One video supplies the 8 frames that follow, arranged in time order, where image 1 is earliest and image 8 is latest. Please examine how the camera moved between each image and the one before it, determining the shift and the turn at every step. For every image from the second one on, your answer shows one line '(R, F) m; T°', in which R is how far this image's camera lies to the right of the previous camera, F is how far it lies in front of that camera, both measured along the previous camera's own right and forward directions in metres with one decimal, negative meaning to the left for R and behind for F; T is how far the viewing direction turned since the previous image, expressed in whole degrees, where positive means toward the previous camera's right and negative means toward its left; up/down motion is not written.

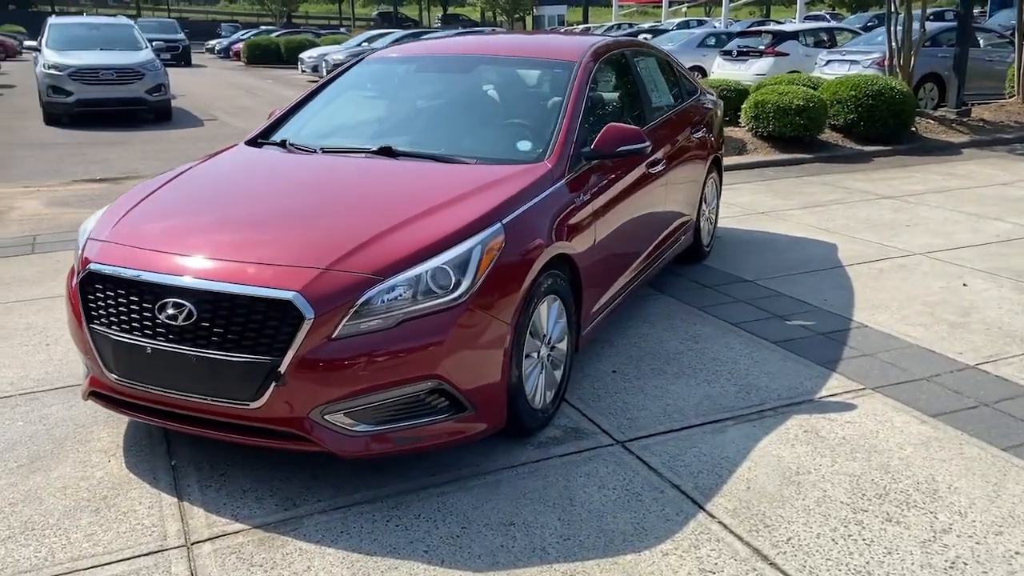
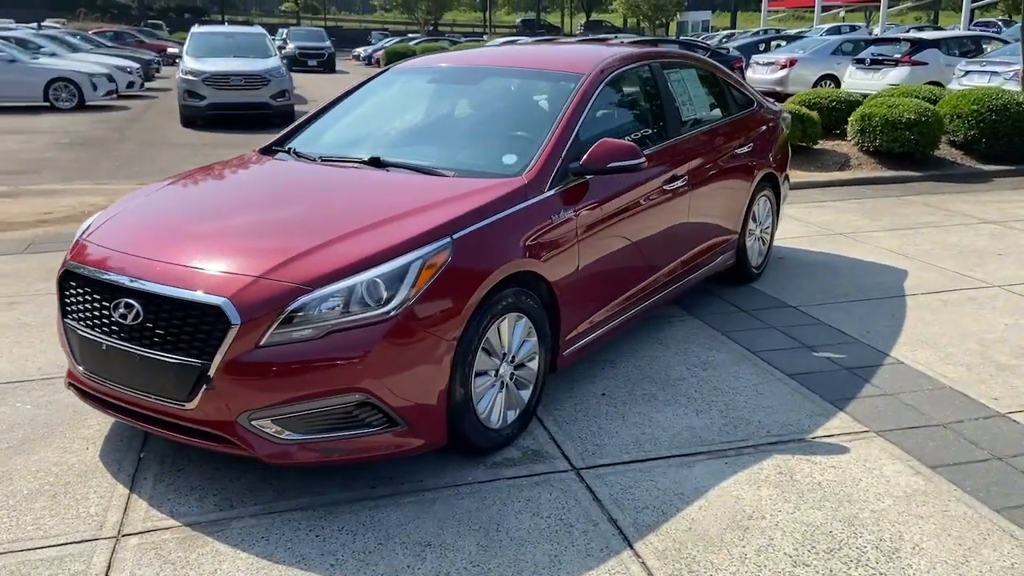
(+0.7, +0.1) m; -9°
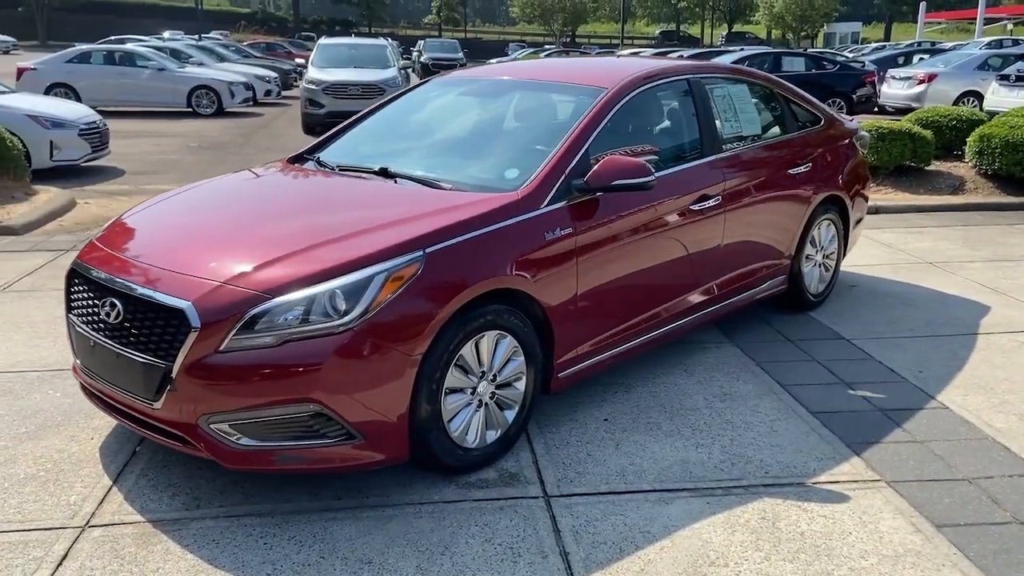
(+0.6, +0.1) m; -8°
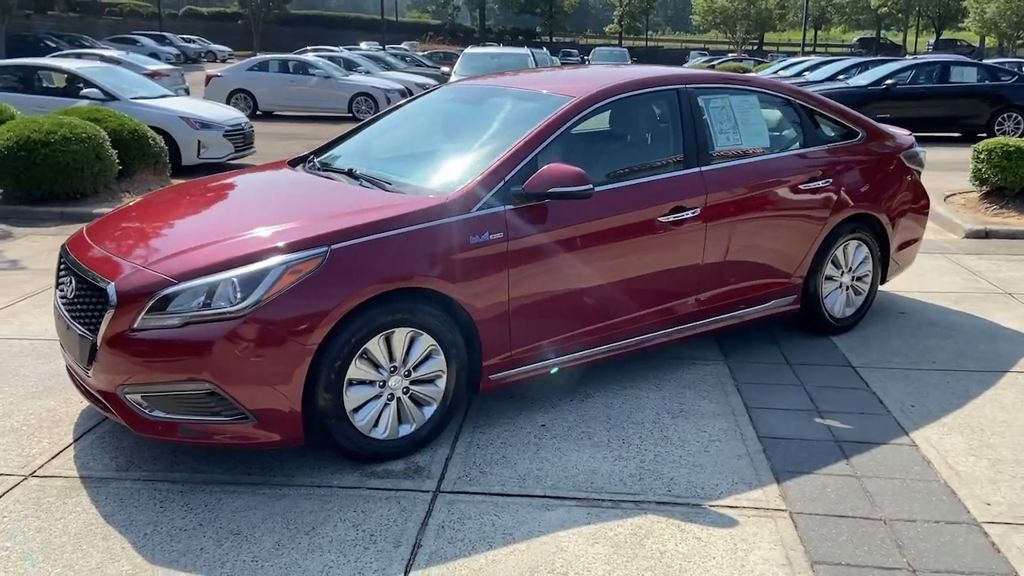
(+1.1, 0.0) m; -11°
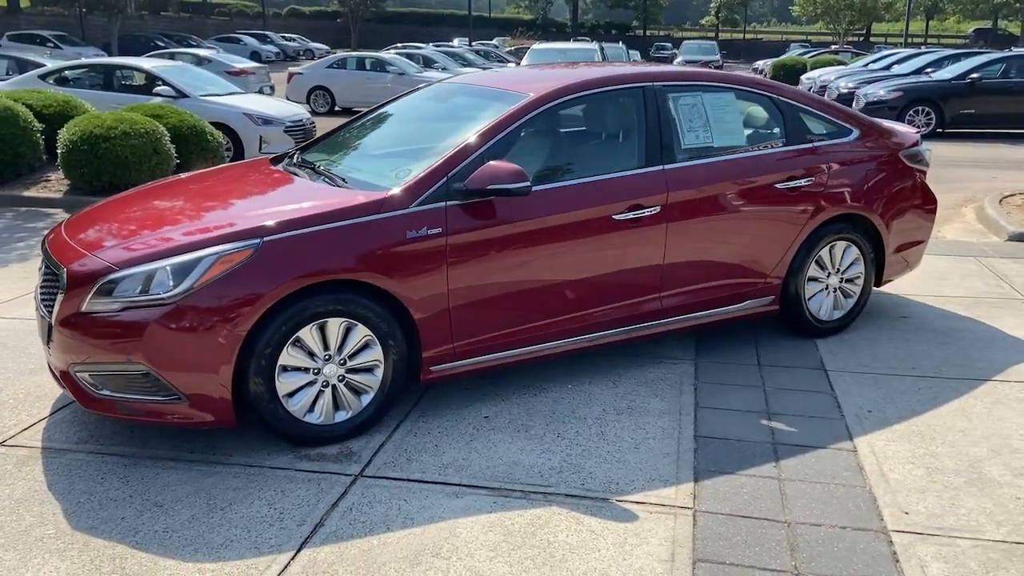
(+0.7, -0.1) m; -6°
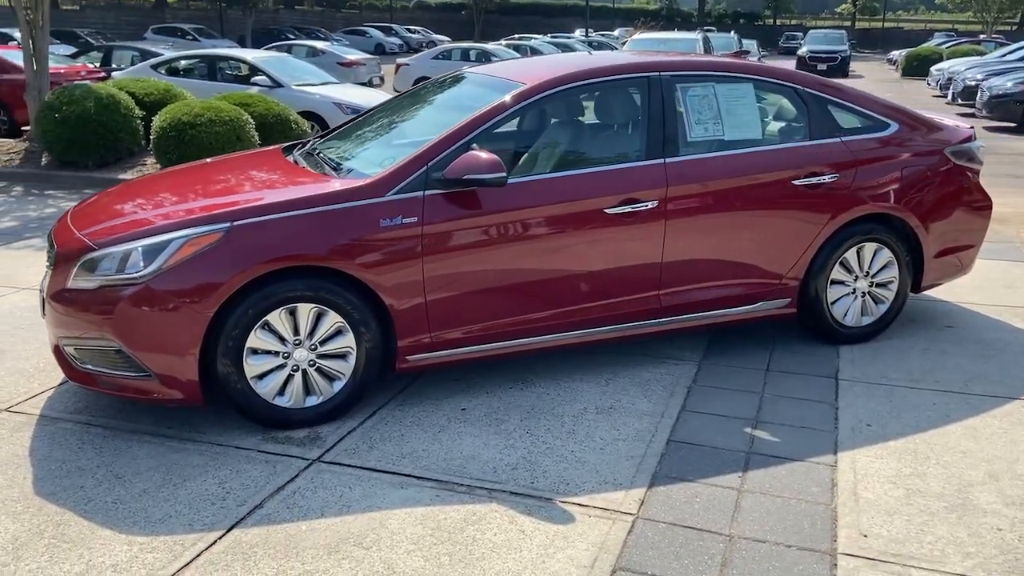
(+0.7, +0.1) m; -8°
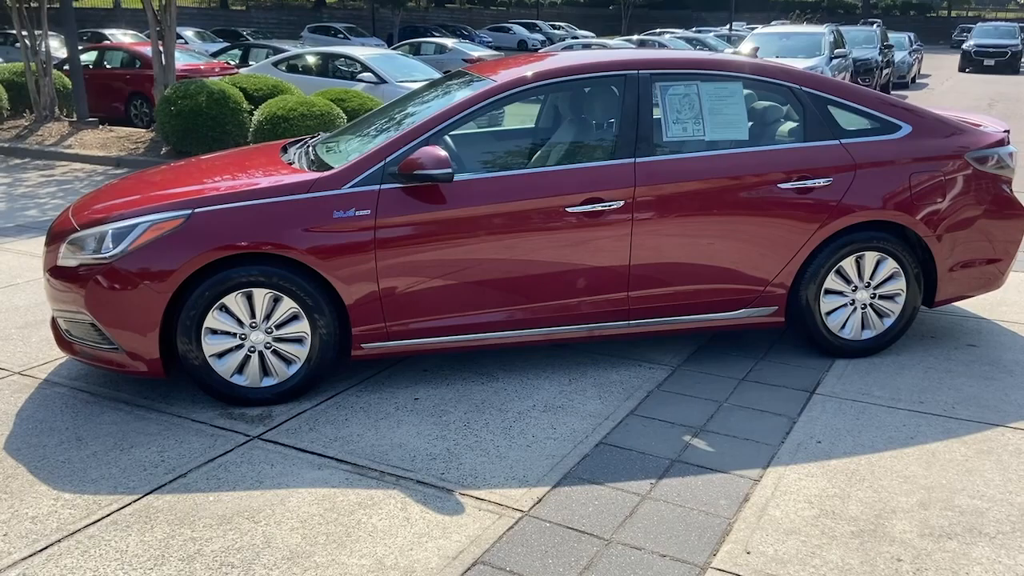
(+0.9, 0.0) m; -9°
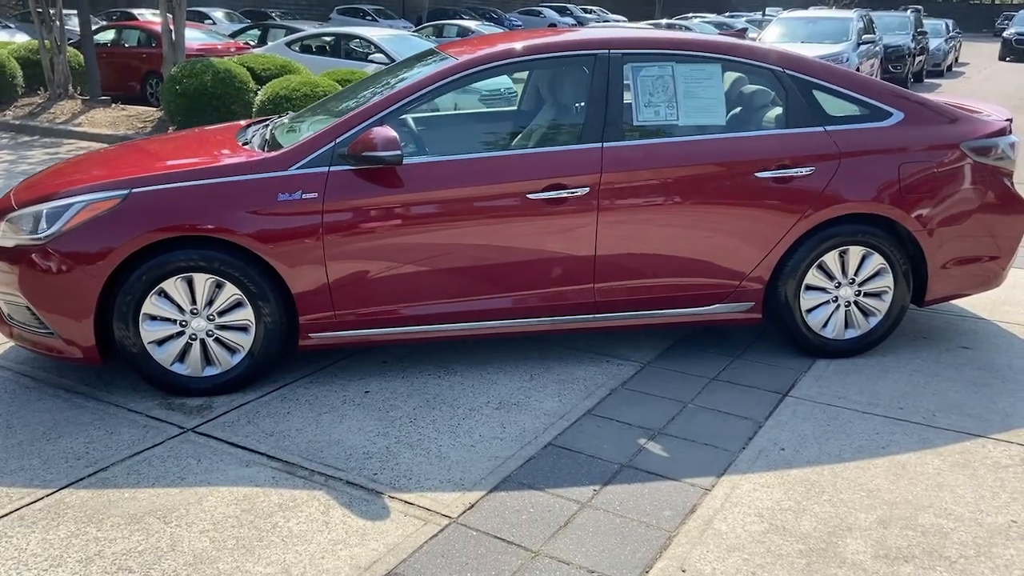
(+0.4, +0.2) m; -2°
